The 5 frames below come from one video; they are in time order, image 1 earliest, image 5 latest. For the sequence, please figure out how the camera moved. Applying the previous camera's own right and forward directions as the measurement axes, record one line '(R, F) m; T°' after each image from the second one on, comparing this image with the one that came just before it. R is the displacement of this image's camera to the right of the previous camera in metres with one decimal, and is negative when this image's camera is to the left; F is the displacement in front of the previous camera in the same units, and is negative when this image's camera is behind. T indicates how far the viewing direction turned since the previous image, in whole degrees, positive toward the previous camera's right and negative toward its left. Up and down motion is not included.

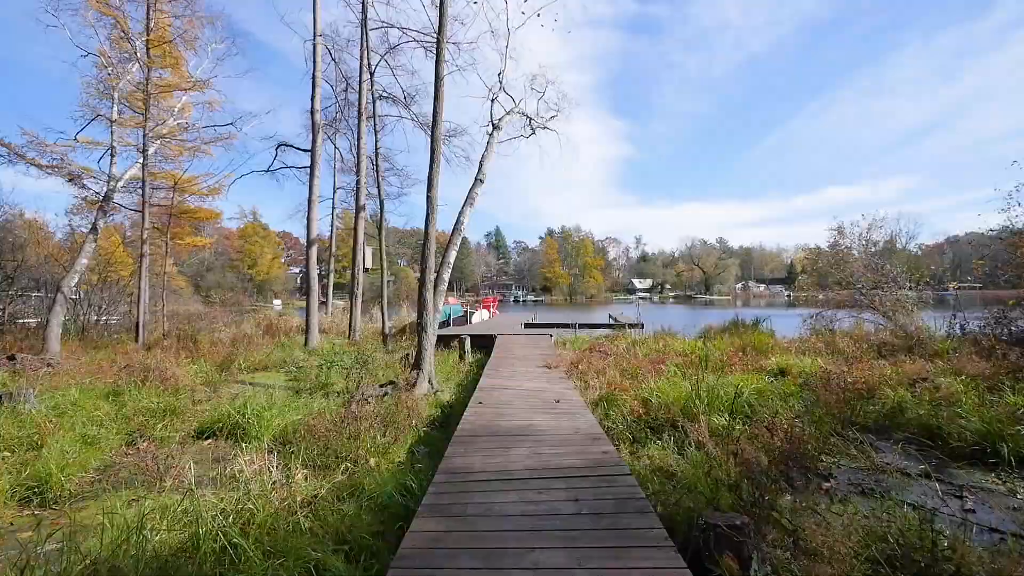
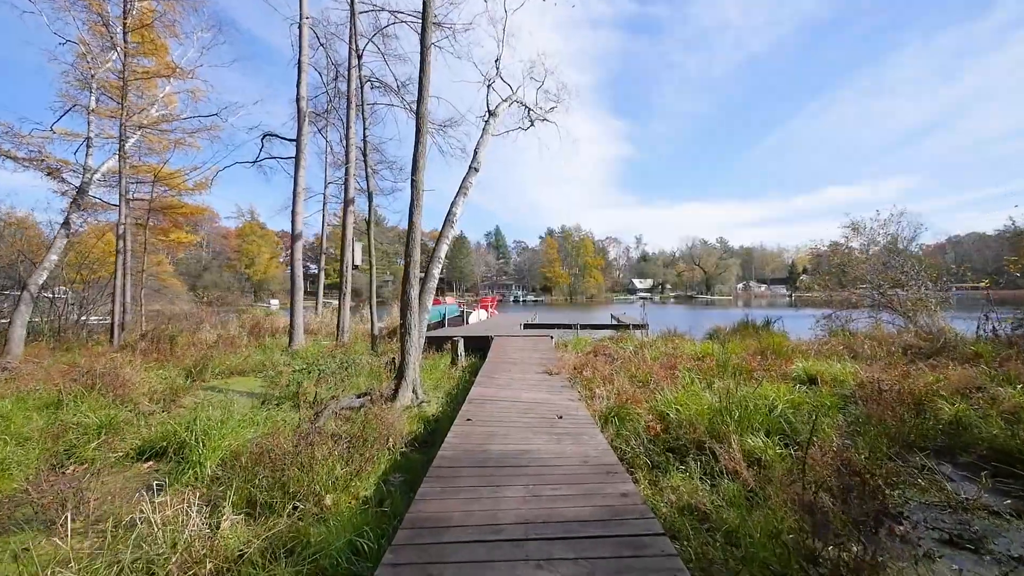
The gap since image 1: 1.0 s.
(+0.1, +0.7) m; 0°
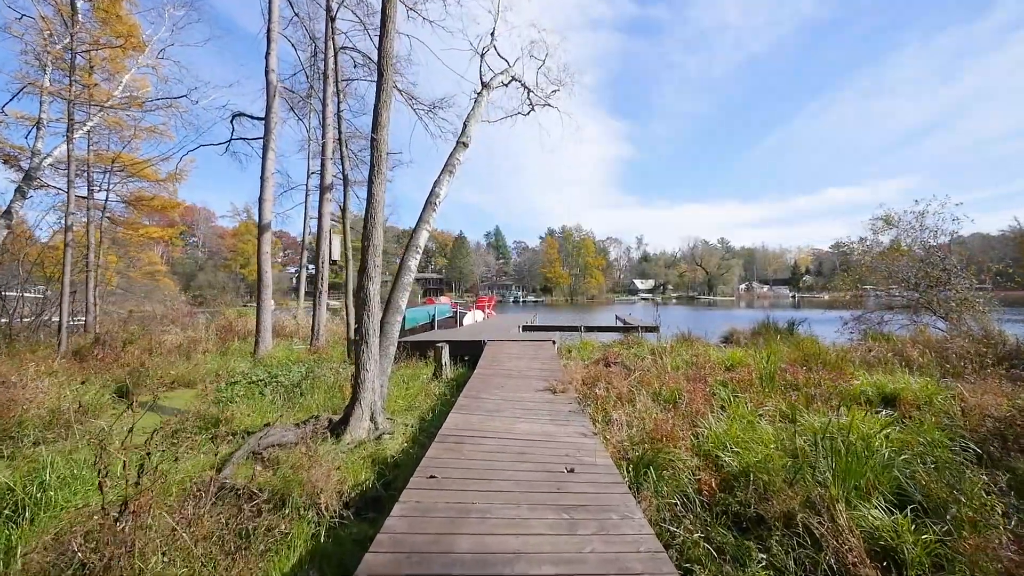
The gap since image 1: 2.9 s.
(+0.1, +1.2) m; 0°
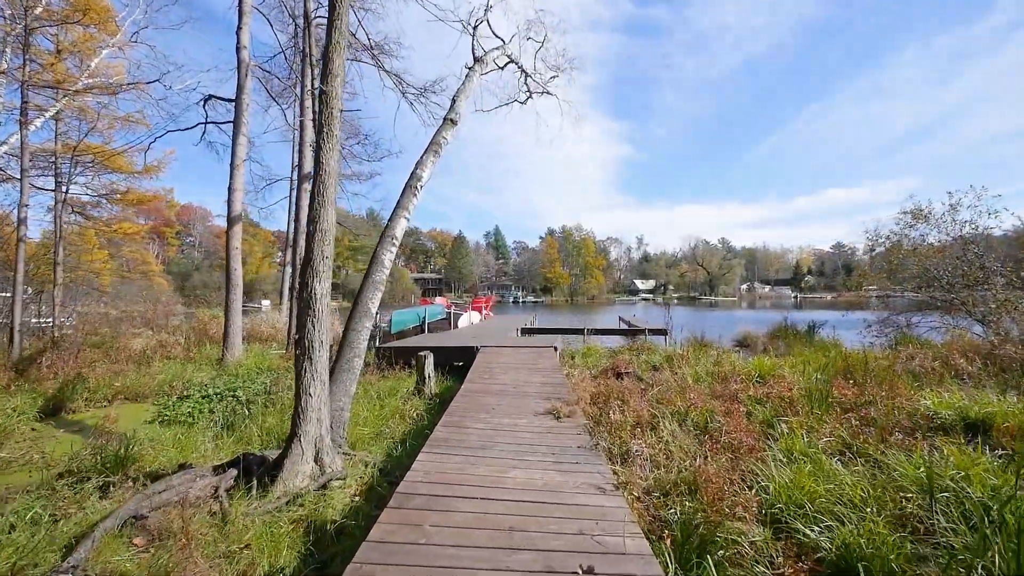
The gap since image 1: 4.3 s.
(+0.1, +0.9) m; 0°
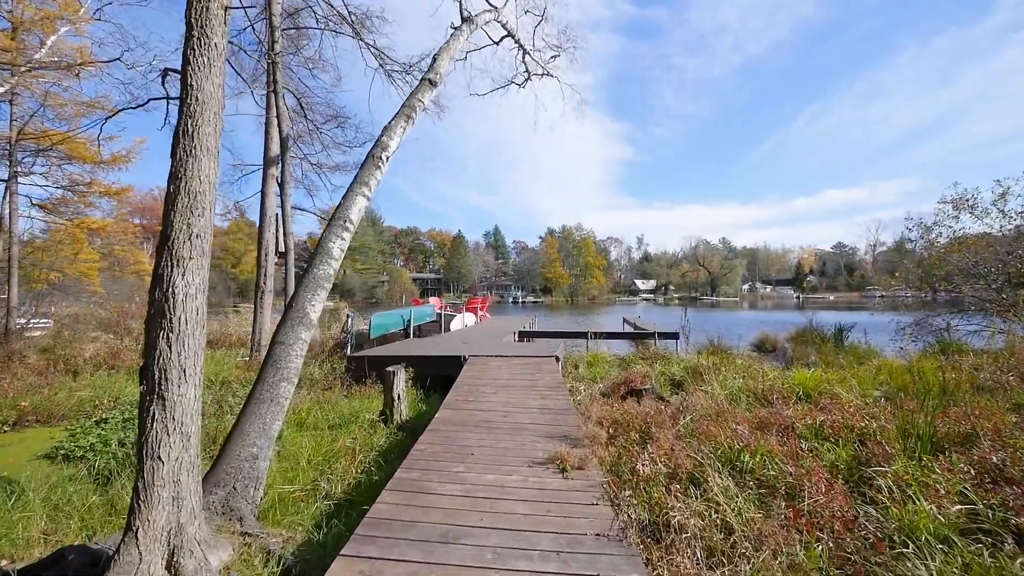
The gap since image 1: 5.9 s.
(+0.1, +1.0) m; 0°
